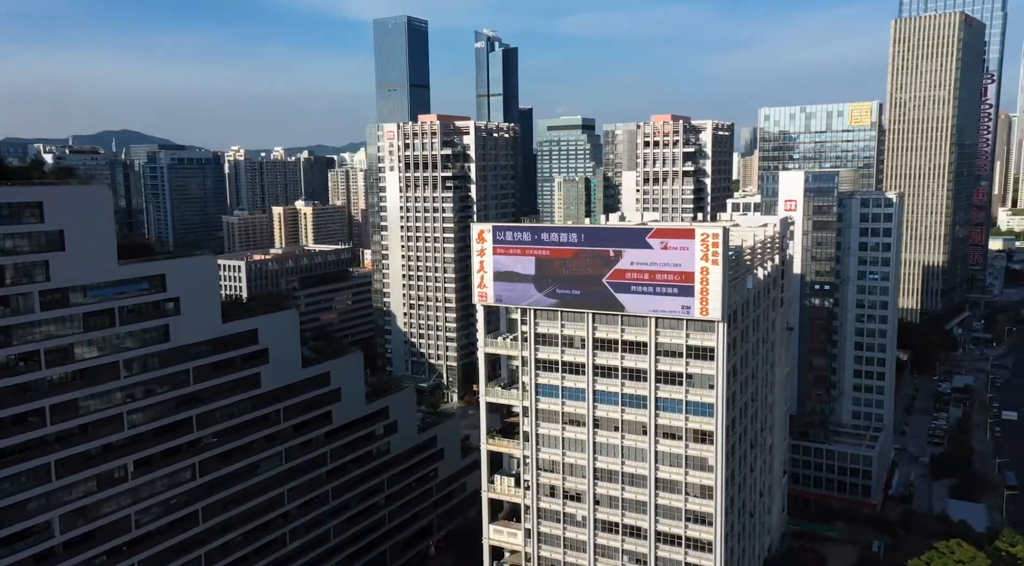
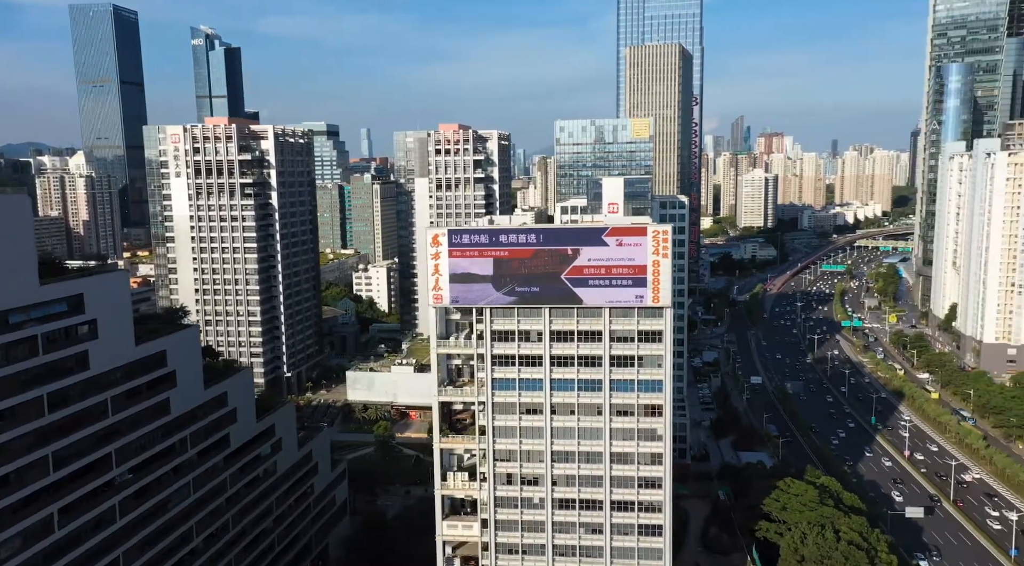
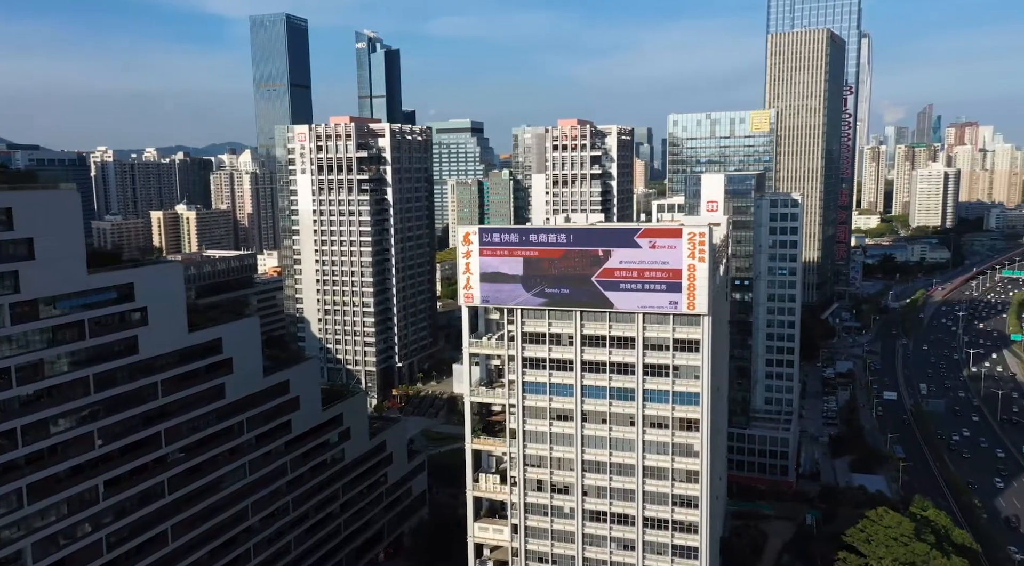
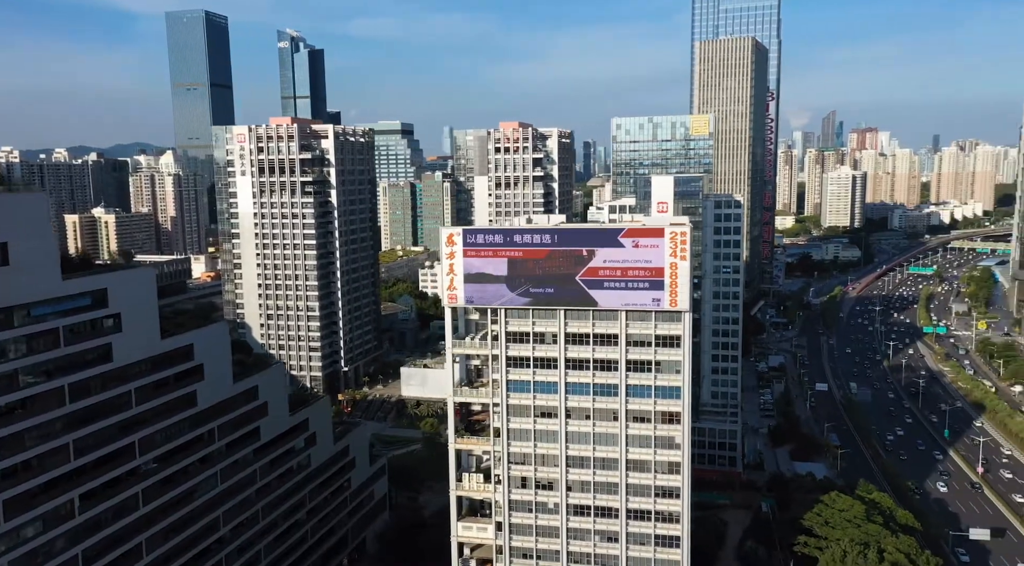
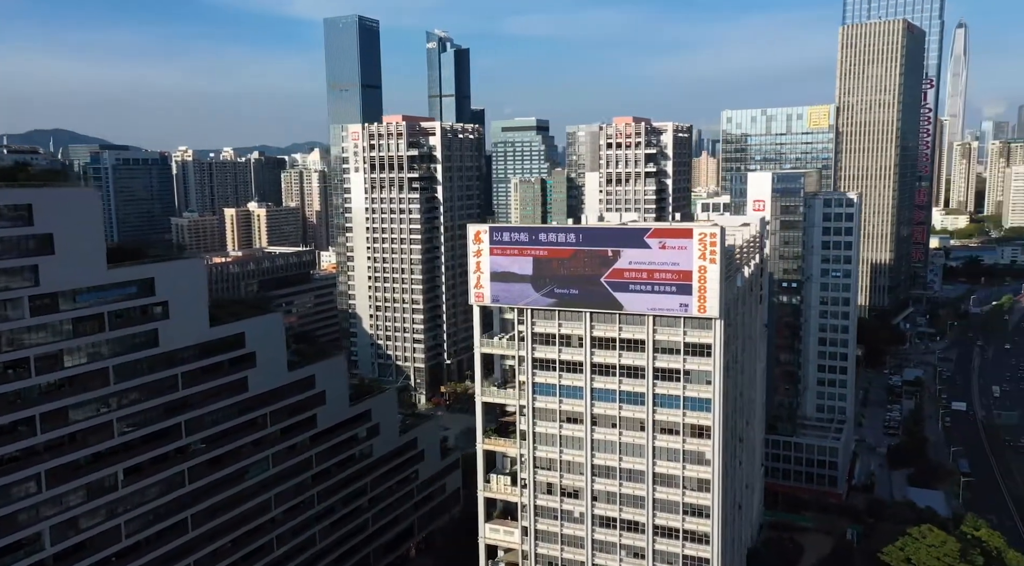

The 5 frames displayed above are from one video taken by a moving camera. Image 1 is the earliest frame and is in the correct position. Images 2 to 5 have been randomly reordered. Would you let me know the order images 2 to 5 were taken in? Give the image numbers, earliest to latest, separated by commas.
5, 3, 4, 2
